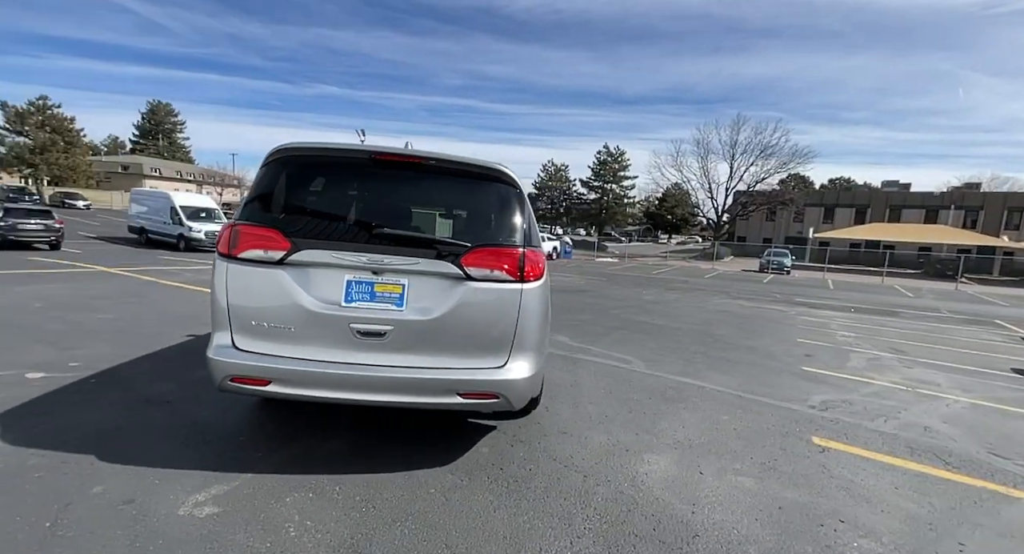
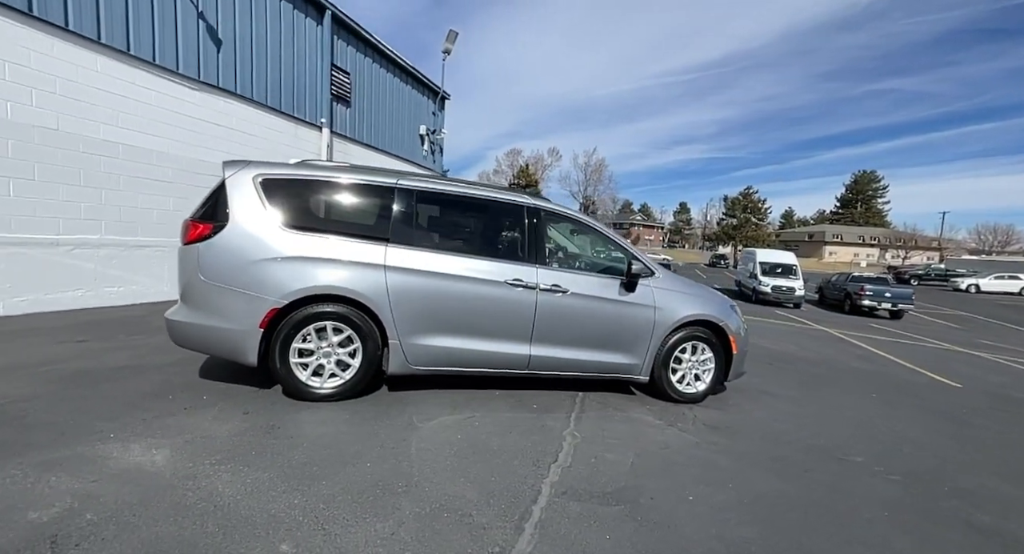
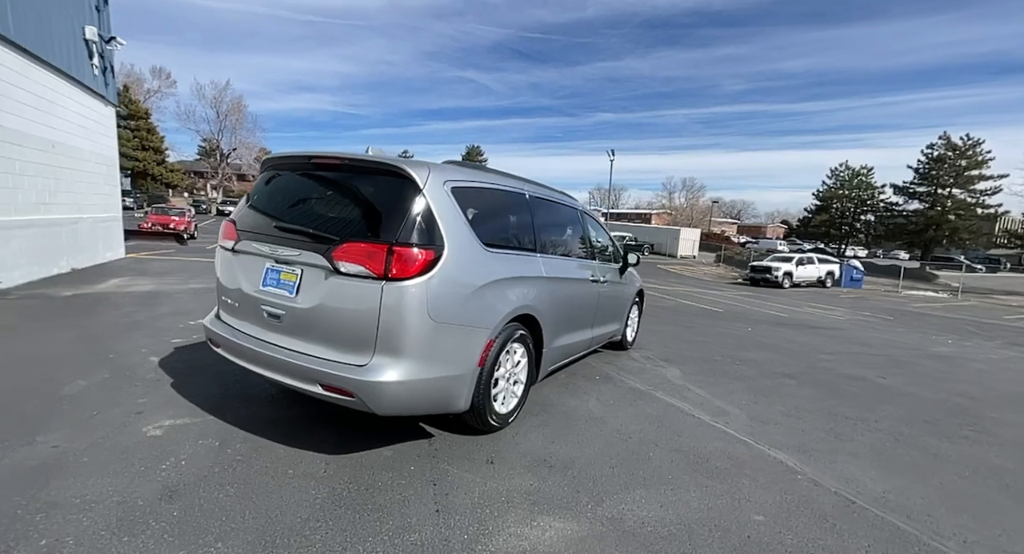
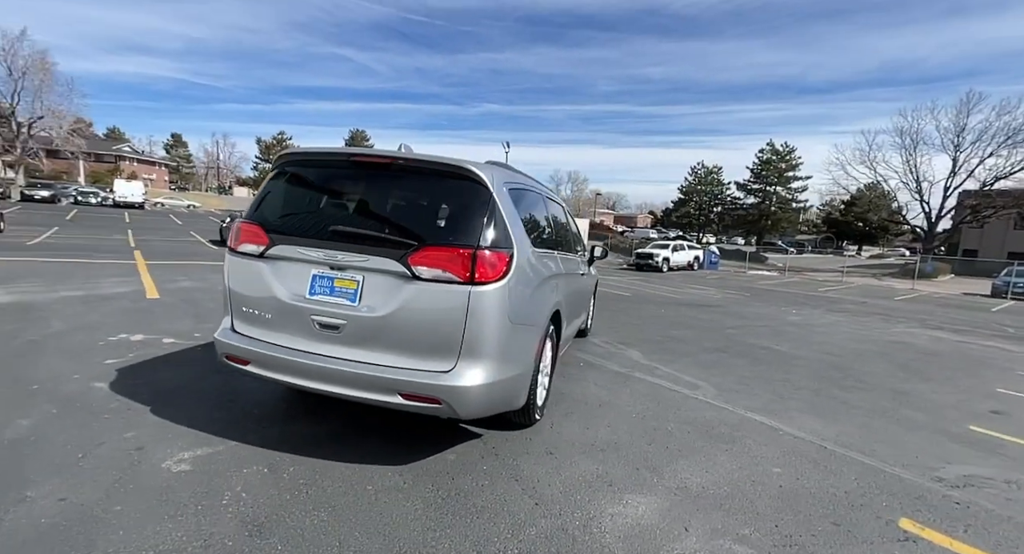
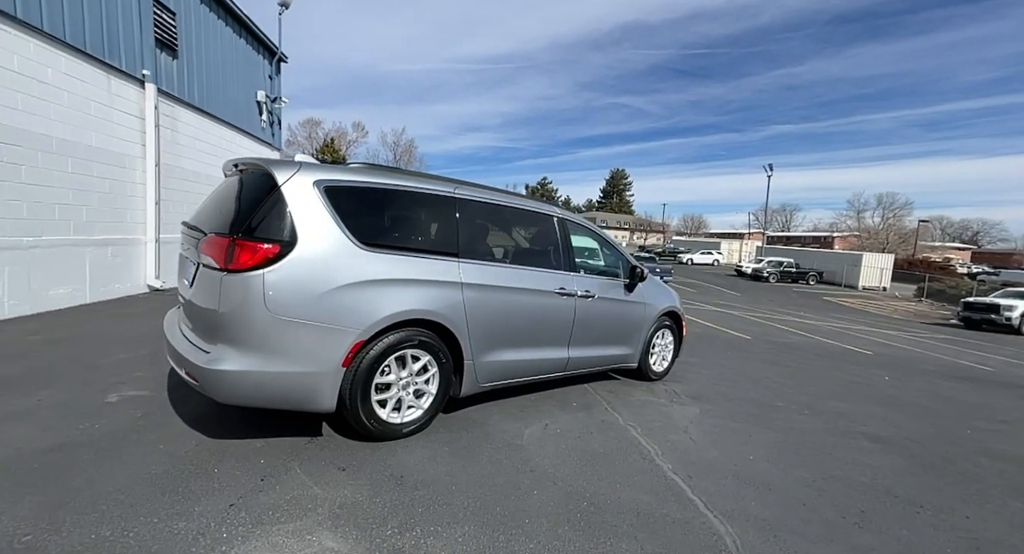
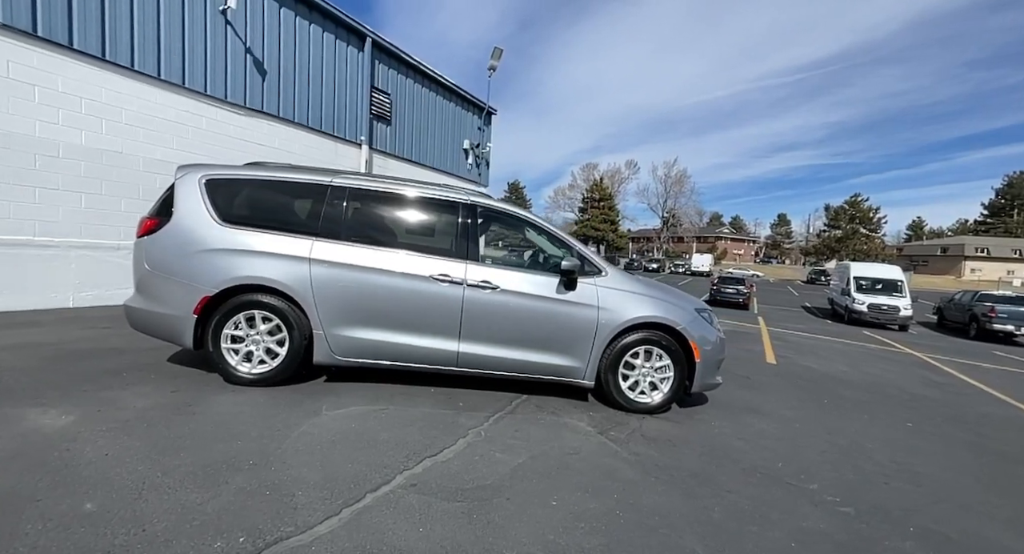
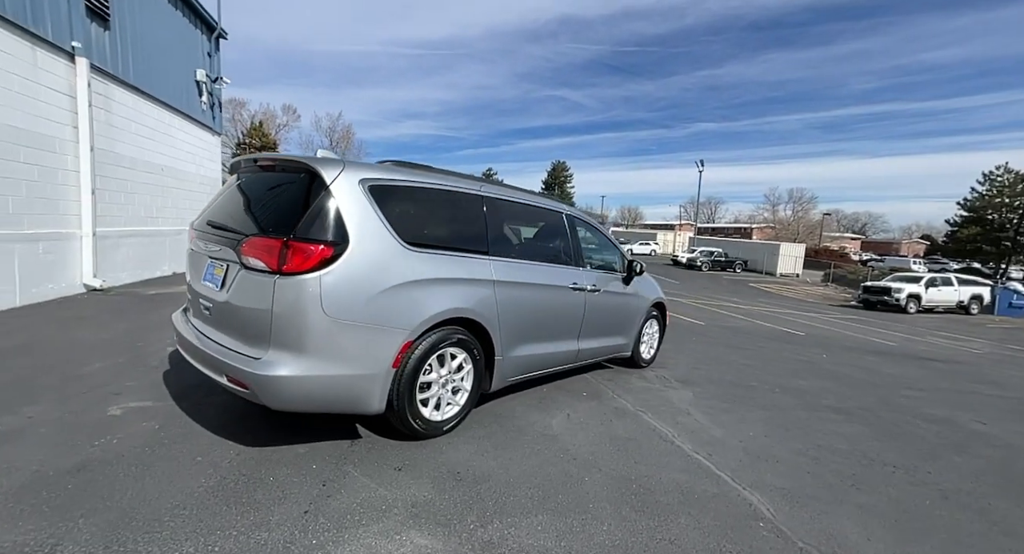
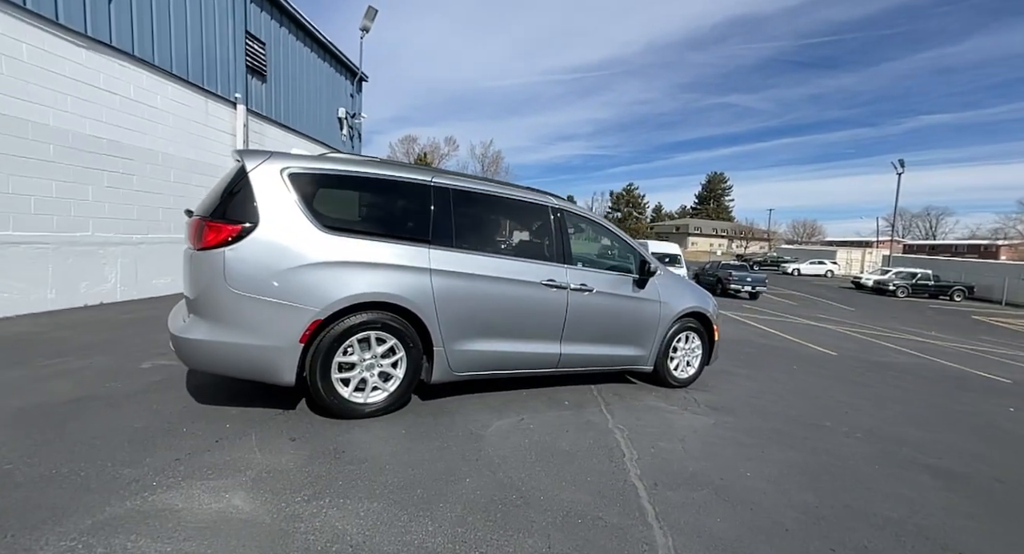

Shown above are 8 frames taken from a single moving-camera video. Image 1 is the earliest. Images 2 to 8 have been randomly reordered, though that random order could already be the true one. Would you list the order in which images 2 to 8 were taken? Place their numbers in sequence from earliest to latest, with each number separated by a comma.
4, 3, 7, 5, 8, 2, 6
